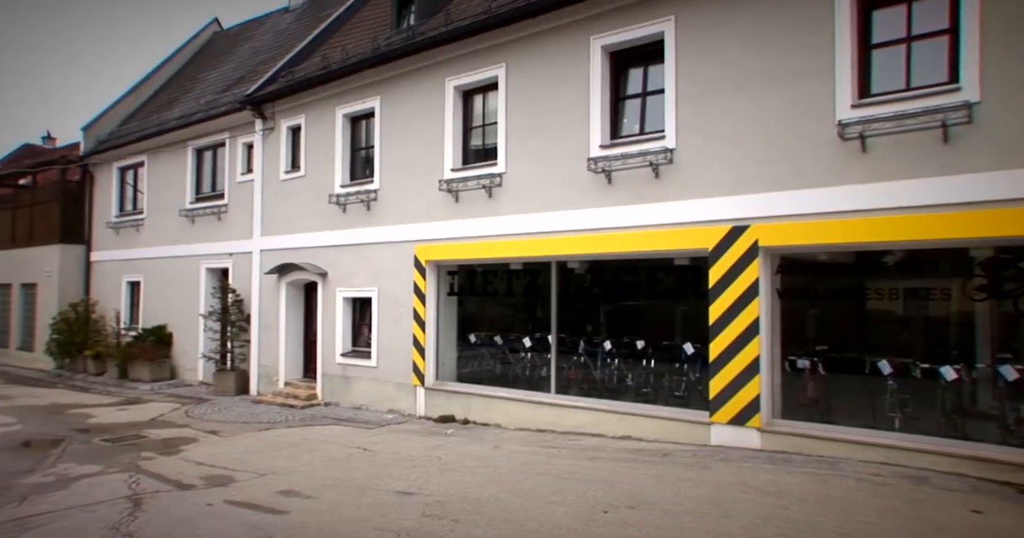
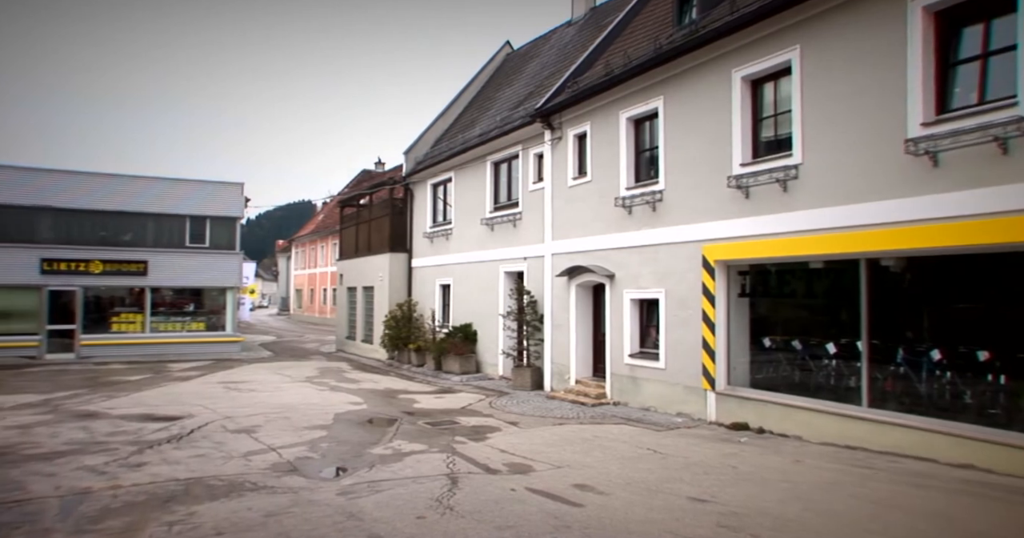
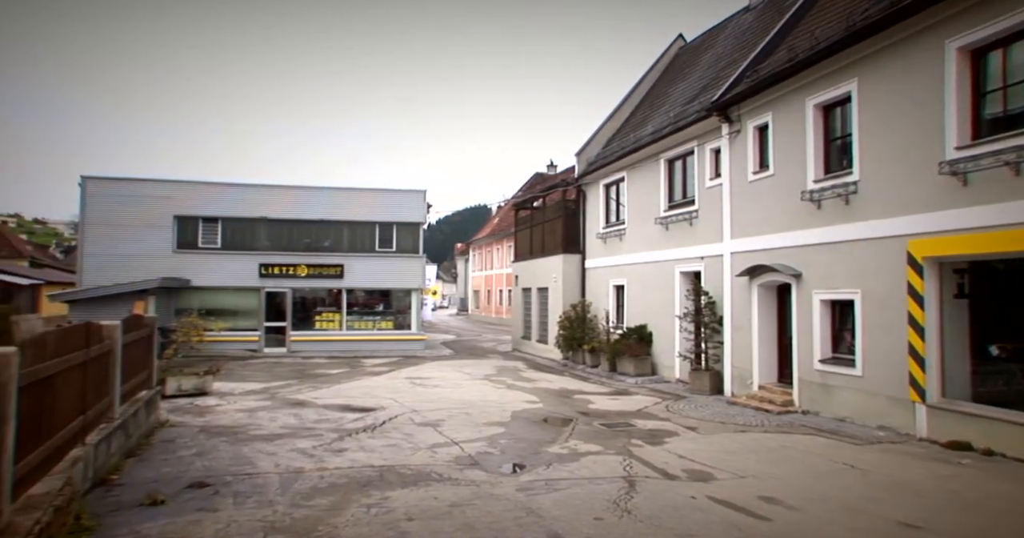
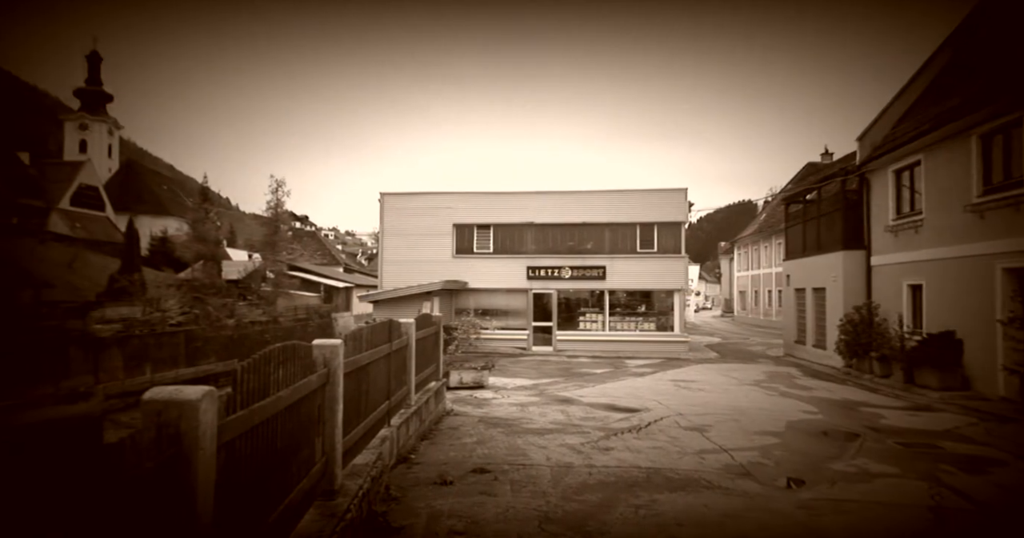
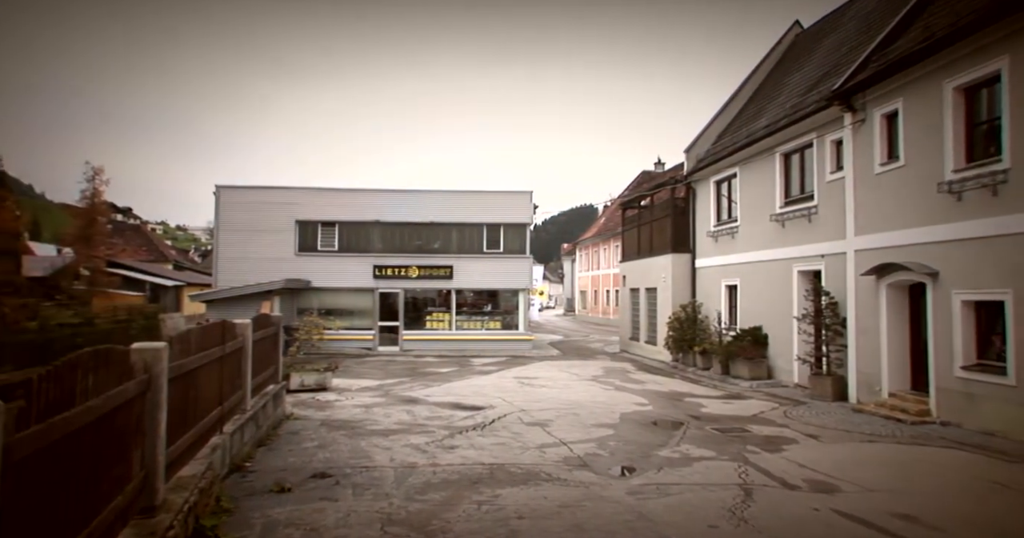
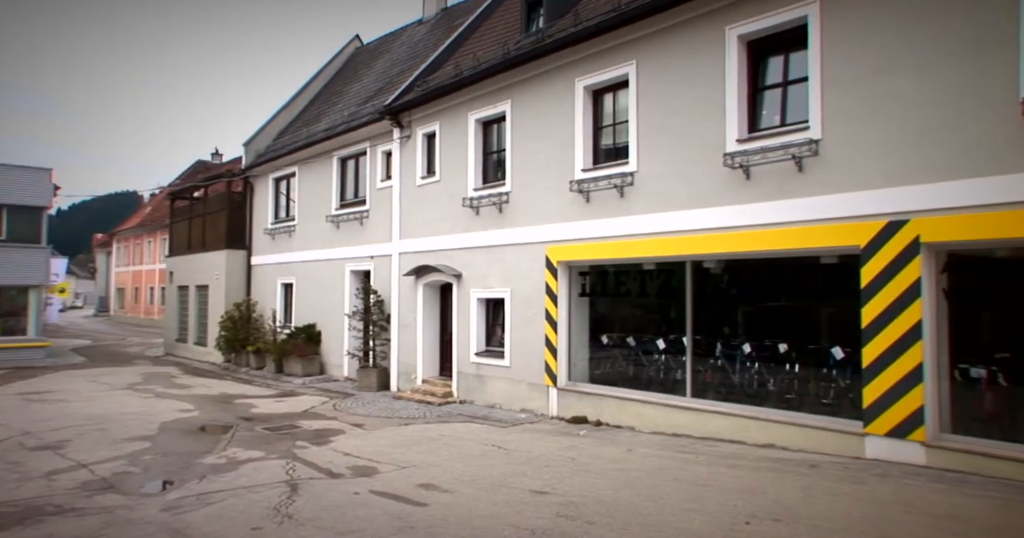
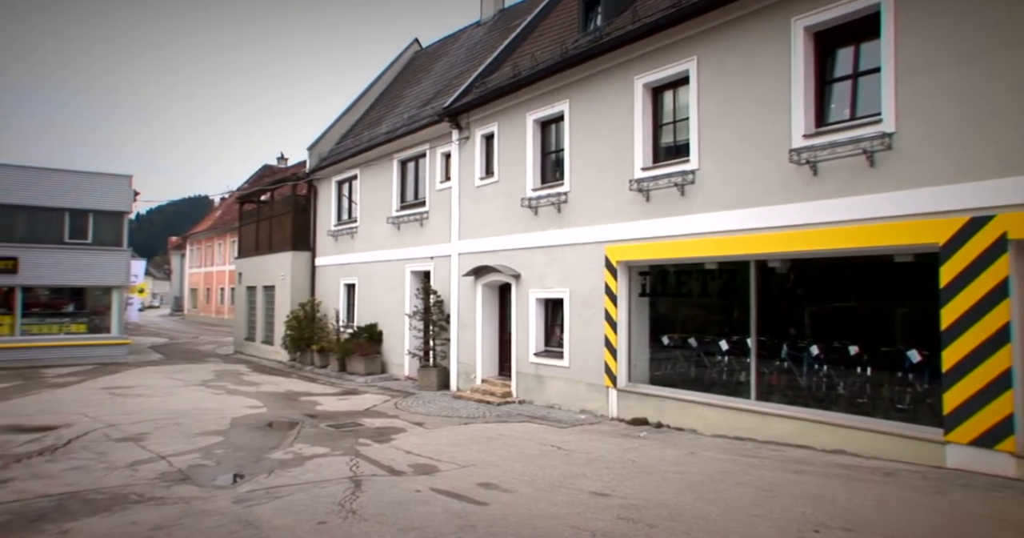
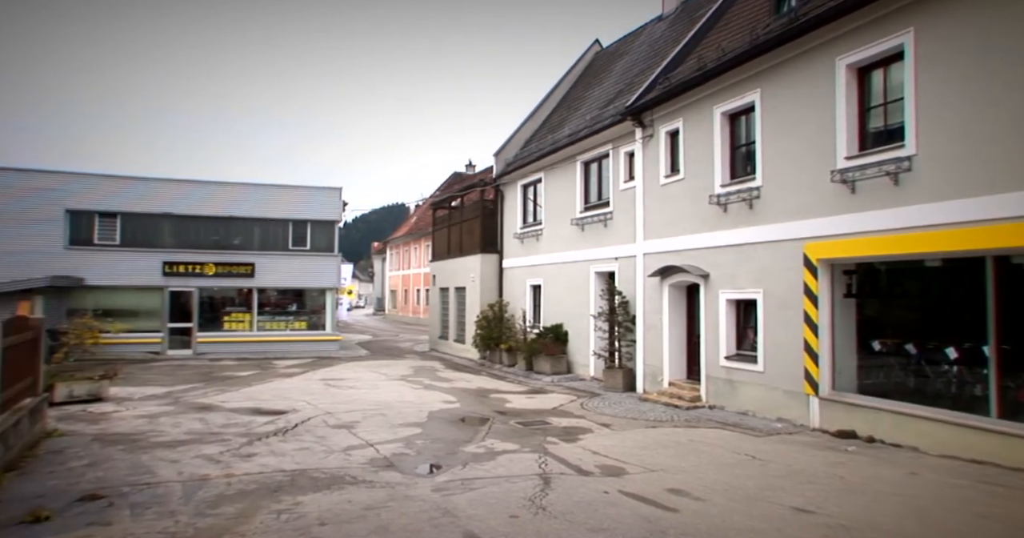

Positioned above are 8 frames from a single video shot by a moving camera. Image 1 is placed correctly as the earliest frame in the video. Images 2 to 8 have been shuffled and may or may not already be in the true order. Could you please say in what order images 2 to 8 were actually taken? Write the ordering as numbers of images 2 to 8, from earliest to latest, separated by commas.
6, 7, 2, 8, 3, 5, 4
